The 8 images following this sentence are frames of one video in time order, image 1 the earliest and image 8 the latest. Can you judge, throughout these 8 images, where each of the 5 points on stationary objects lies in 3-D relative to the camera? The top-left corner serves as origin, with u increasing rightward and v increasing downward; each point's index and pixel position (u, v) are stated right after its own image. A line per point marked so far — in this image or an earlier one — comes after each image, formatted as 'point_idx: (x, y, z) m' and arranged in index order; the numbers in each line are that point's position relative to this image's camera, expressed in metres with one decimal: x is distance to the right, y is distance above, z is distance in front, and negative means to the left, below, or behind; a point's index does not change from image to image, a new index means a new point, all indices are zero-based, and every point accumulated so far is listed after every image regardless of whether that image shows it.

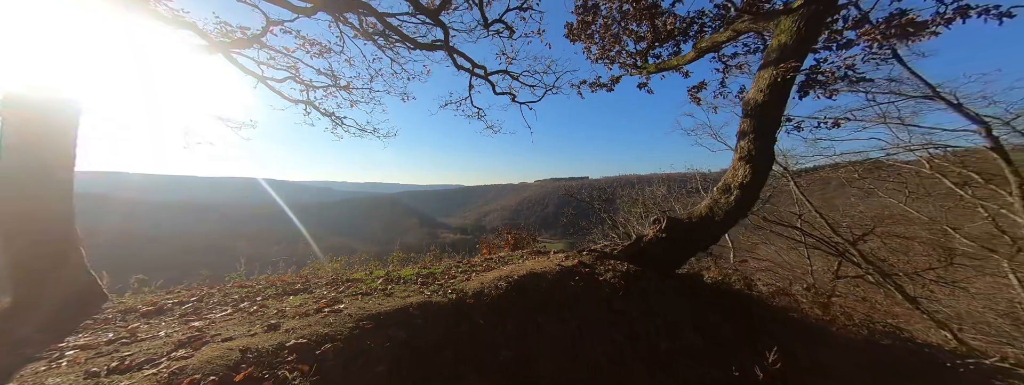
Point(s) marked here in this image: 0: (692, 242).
0: (+2.3, -0.6, +3.6) m
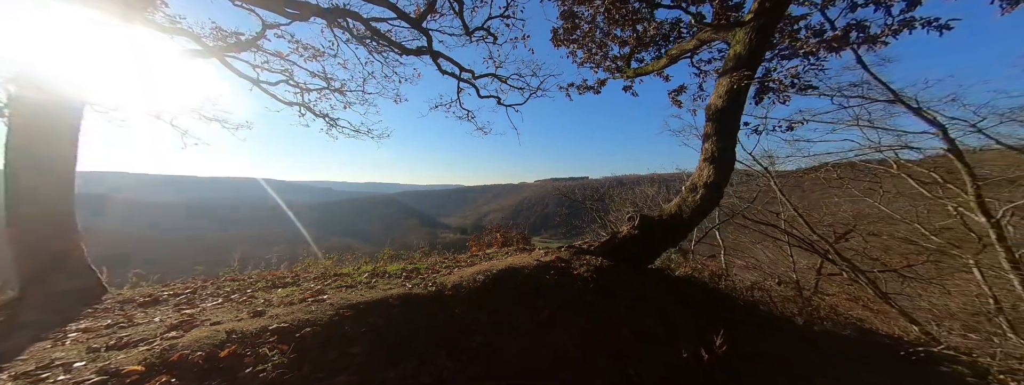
0: (+2.0, -0.6, +3.8) m
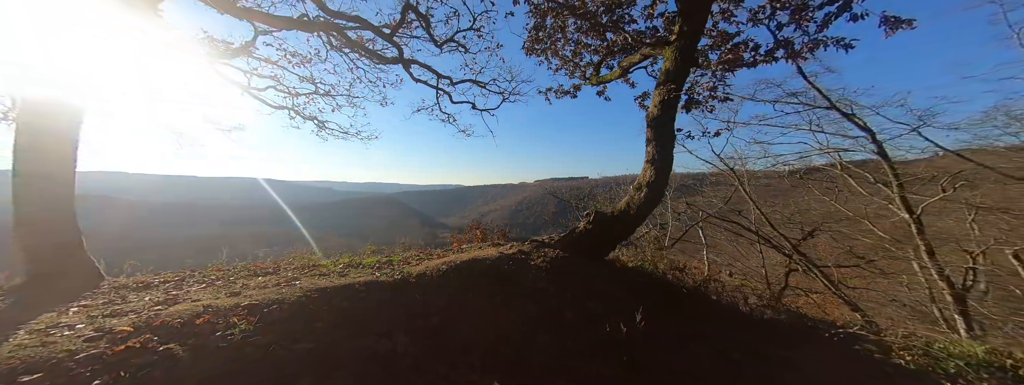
0: (+1.5, -0.6, +4.1) m
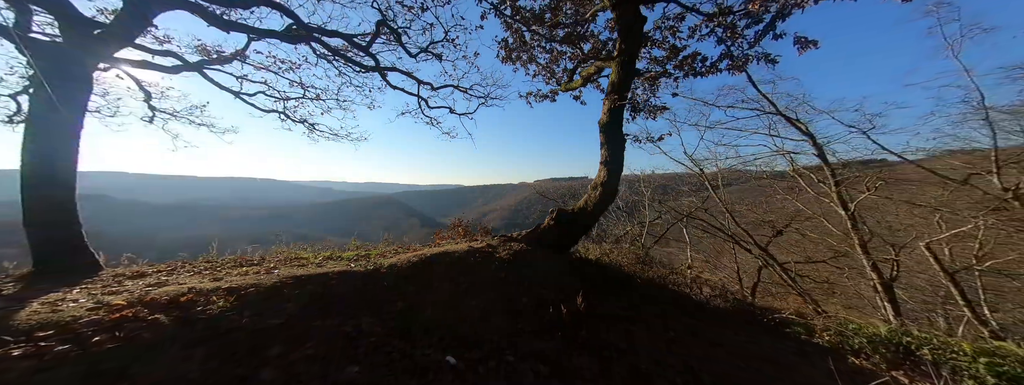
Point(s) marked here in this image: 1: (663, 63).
0: (+1.0, -0.6, +4.5) m
1: (+2.7, +2.3, +4.8) m
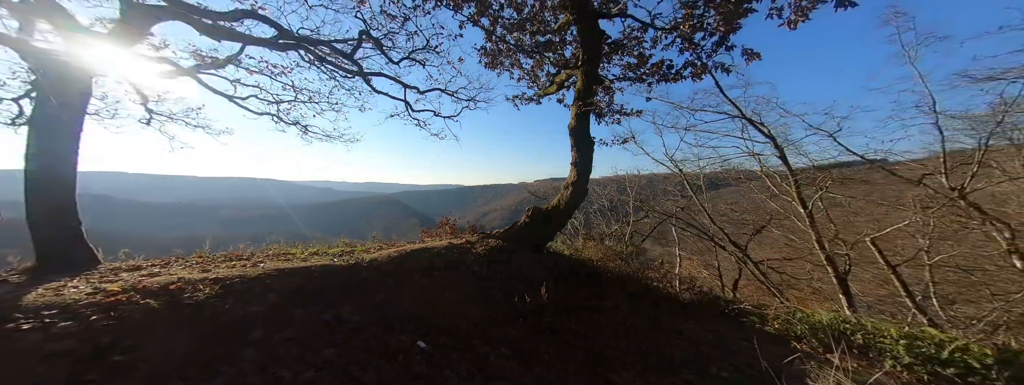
0: (+0.6, -0.6, +4.7) m
1: (+2.3, +2.3, +5.0) m
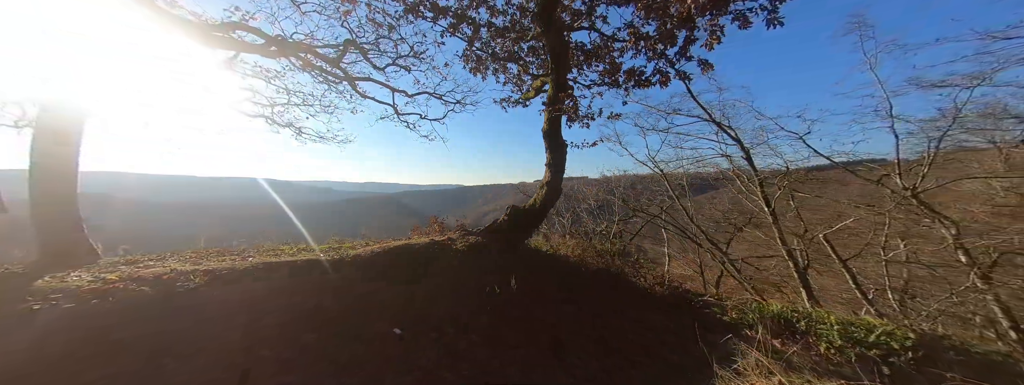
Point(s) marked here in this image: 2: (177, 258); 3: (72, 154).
0: (+0.2, -0.6, +5.0) m
1: (+1.9, +2.3, +5.3) m
2: (-4.6, -0.9, +3.8) m
3: (-7.2, +0.7, +4.5) m
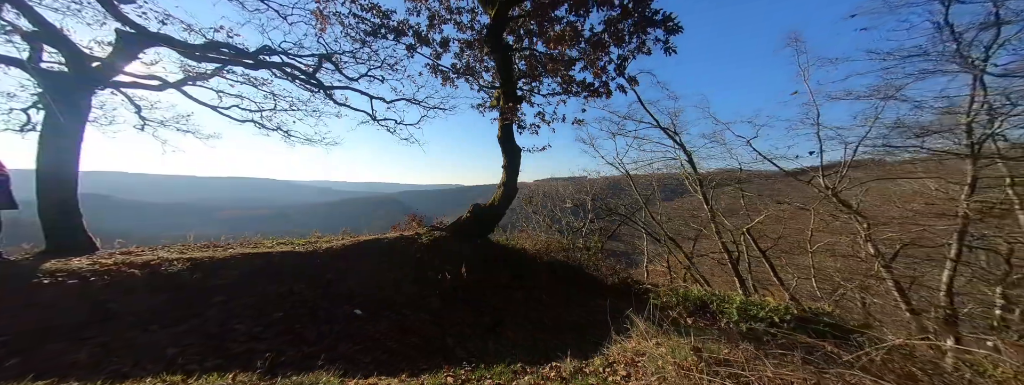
0: (-0.6, -0.5, +5.5) m
1: (+1.1, +2.3, +5.8) m
2: (-5.4, -0.9, +4.3) m
3: (-8.0, +0.7, +5.0) m
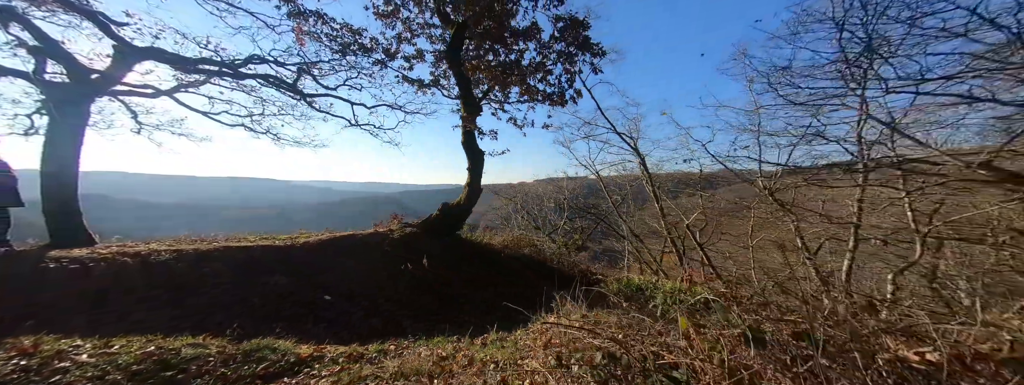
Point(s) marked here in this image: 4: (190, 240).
0: (-1.3, -0.5, +5.9) m
1: (+0.4, +2.3, +6.3) m
2: (-6.1, -0.9, +4.8) m
3: (-8.7, +0.7, +5.5) m
4: (-5.6, -0.9, +4.7) m
